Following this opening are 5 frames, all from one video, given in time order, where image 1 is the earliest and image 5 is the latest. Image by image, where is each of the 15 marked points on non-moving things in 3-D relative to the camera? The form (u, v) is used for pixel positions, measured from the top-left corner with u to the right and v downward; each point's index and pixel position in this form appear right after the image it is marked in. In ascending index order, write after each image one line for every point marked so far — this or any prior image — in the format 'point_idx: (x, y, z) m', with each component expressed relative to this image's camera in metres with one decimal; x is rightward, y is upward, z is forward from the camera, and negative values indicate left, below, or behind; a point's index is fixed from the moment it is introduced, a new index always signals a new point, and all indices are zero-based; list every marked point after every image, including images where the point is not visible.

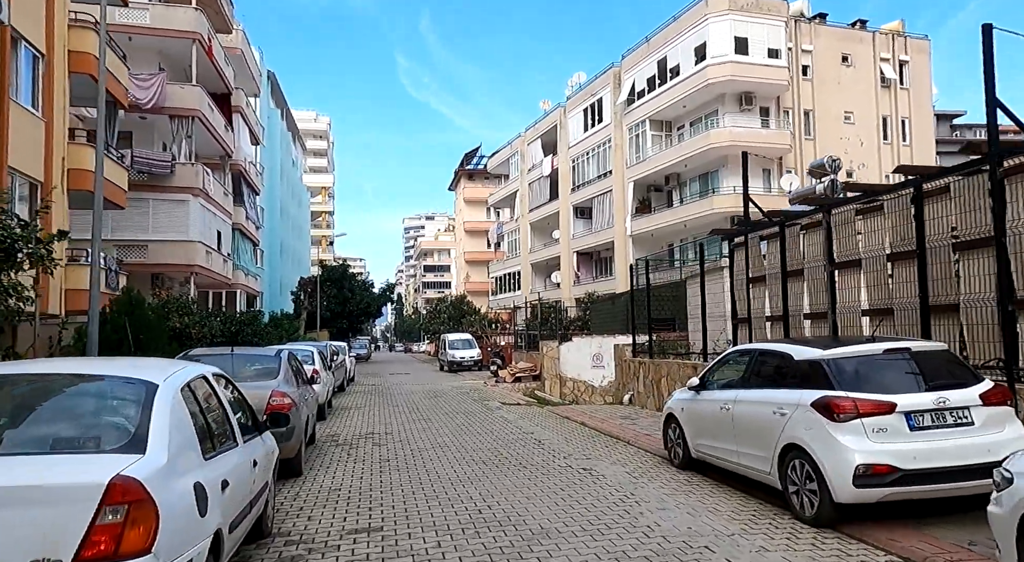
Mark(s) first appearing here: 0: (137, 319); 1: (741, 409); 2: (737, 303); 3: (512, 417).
0: (-8.5, -0.9, +15.2) m
1: (+2.1, -1.2, +6.1) m
2: (+3.4, -0.4, +10.3) m
3: (0.0, -2.6, +12.7) m
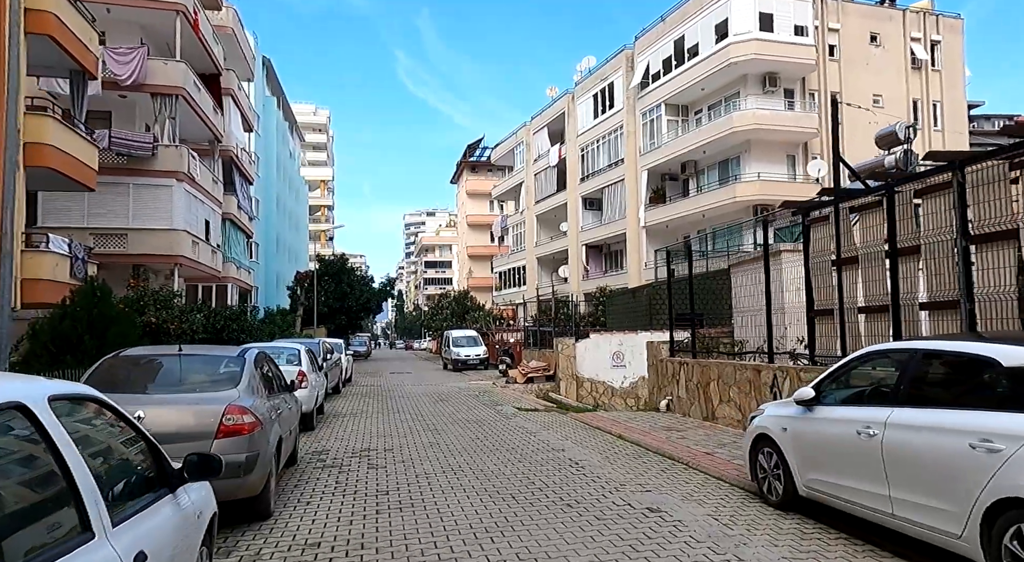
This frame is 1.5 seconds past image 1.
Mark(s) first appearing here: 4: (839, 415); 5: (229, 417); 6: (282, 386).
0: (-8.1, -0.7, +13.3) m
1: (+2.4, -1.0, +4.2) m
2: (+3.8, -0.1, +8.4) m
3: (+0.3, -2.3, +10.8) m
4: (+2.4, -1.0, +4.9) m
5: (-2.2, -1.0, +5.1) m
6: (-2.5, -1.2, +7.3) m
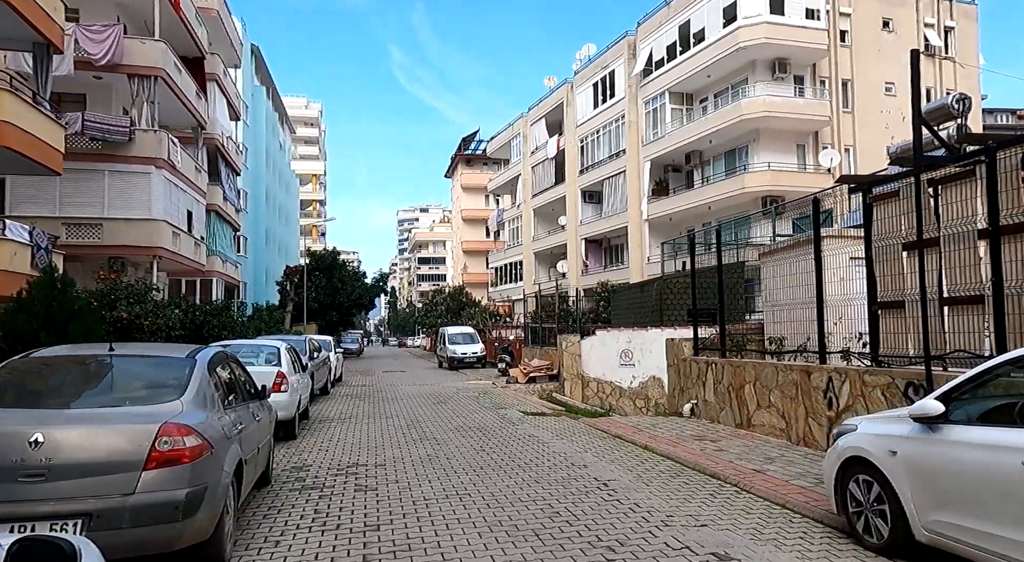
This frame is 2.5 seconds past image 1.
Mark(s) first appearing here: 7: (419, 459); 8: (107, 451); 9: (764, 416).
0: (-8.0, -0.5, +12.0) m
1: (+2.6, -0.9, +3.0) m
2: (+3.9, 0.0, +7.2) m
3: (+0.4, -2.2, +9.6) m
4: (+2.5, -0.8, +3.6) m
5: (-2.0, -0.9, +3.8) m
6: (-2.4, -1.0, +6.1) m
7: (-1.1, -2.1, +7.8) m
8: (-2.2, -0.9, +3.7) m
9: (+3.3, -1.8, +8.8) m
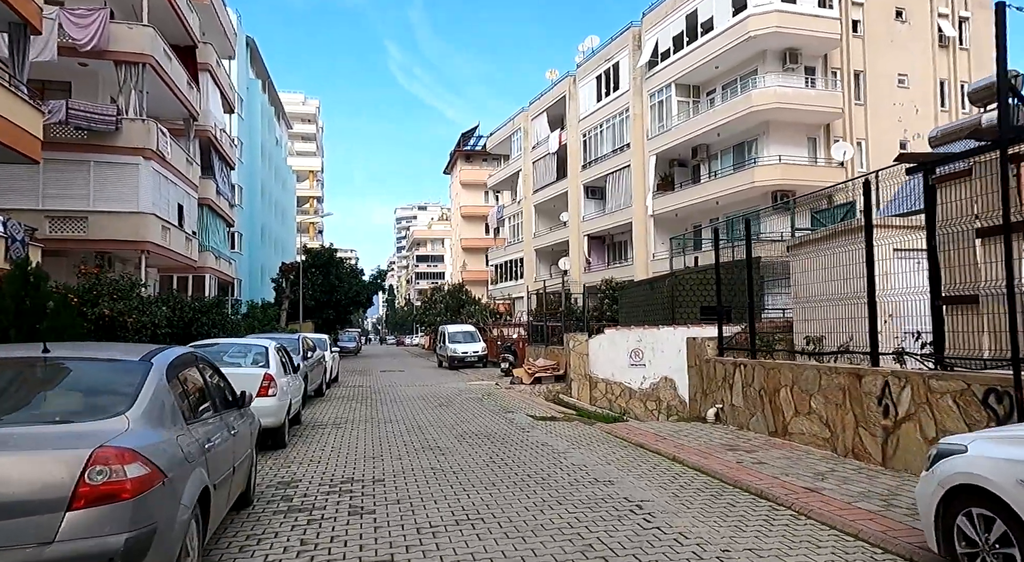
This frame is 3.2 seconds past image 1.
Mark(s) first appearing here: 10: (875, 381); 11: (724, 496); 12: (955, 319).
0: (-7.9, -0.4, +11.1) m
1: (+2.8, -0.8, +2.1) m
2: (+4.1, +0.1, +6.3) m
3: (+0.6, -2.1, +8.7) m
4: (+2.7, -0.8, +2.8) m
5: (-1.8, -0.8, +3.0) m
6: (-2.2, -0.9, +5.2) m
7: (-0.9, -2.0, +7.0) m
8: (-2.1, -0.9, +2.8) m
9: (+3.4, -1.7, +7.9) m
10: (+3.7, -1.0, +6.8) m
11: (+1.8, -1.9, +5.8) m
12: (+4.1, -0.3, +6.2) m
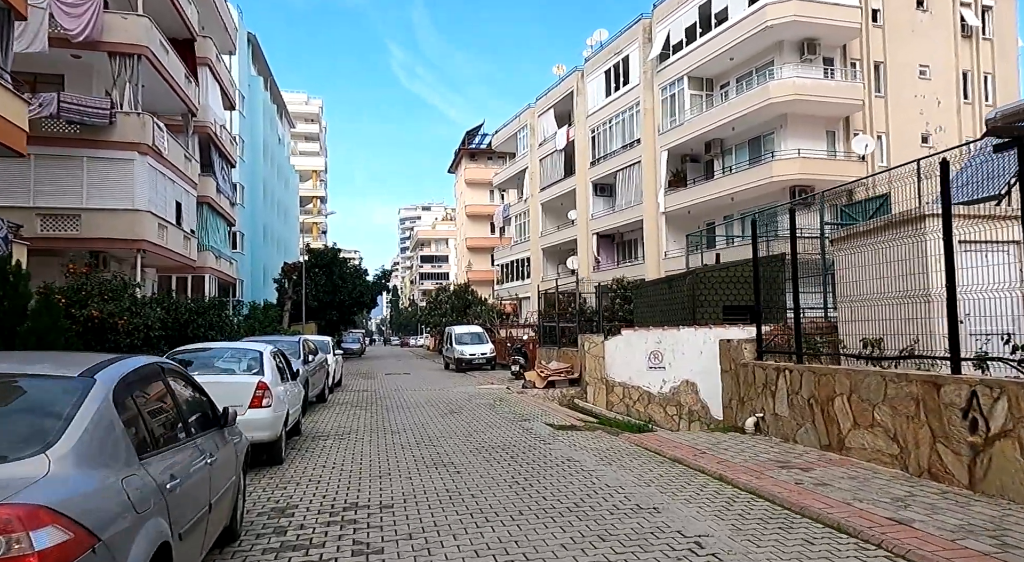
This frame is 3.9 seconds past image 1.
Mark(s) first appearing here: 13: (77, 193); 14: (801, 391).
0: (-7.6, -0.4, +10.2) m
1: (+3.0, -0.7, +1.2) m
2: (+4.3, +0.1, +5.4) m
3: (+0.8, -2.1, +7.8) m
4: (+2.9, -0.7, +1.9) m
5: (-1.6, -0.8, +2.1) m
6: (-2.0, -0.9, +4.3) m
7: (-0.7, -2.0, +6.1) m
8: (-1.8, -0.8, +1.9) m
9: (+3.7, -1.6, +7.0) m
10: (+3.9, -1.0, +5.9) m
11: (+2.1, -1.8, +4.9) m
12: (+4.4, -0.3, +5.3) m
13: (-12.7, +2.6, +19.5) m
14: (+3.5, -1.3, +8.1) m
